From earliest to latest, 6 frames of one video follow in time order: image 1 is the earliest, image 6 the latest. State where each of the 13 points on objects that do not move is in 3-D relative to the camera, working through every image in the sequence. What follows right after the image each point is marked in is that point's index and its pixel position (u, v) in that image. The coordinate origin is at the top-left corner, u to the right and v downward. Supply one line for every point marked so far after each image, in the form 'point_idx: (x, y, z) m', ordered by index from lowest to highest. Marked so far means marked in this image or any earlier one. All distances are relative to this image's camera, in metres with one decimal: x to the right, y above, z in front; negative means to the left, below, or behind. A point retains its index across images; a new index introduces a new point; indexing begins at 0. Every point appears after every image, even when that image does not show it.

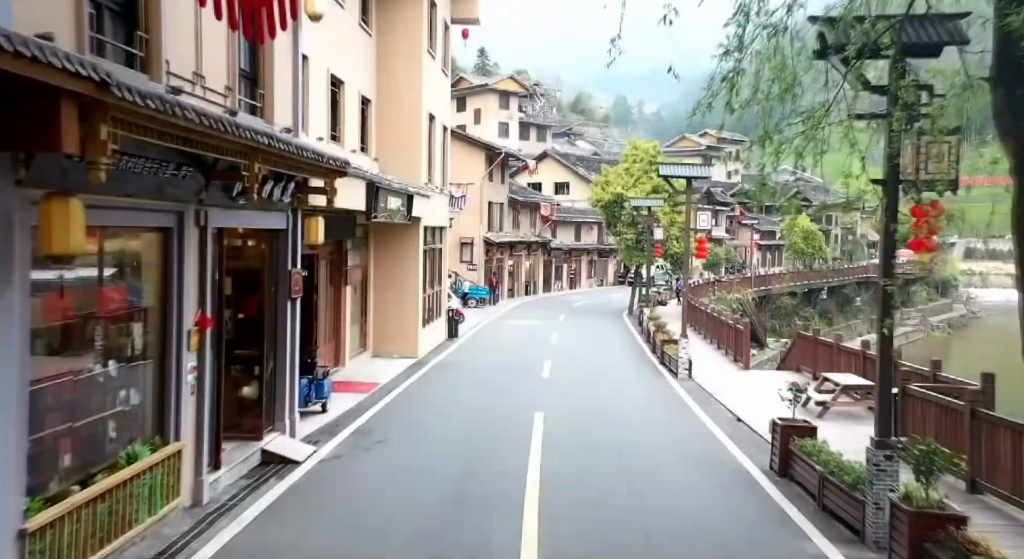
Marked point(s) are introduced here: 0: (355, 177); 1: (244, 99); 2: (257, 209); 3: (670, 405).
0: (-2.5, +1.6, +13.2) m
1: (-2.9, +1.9, +8.9) m
2: (-2.8, +0.8, +9.3) m
3: (+2.9, -2.3, +15.4) m
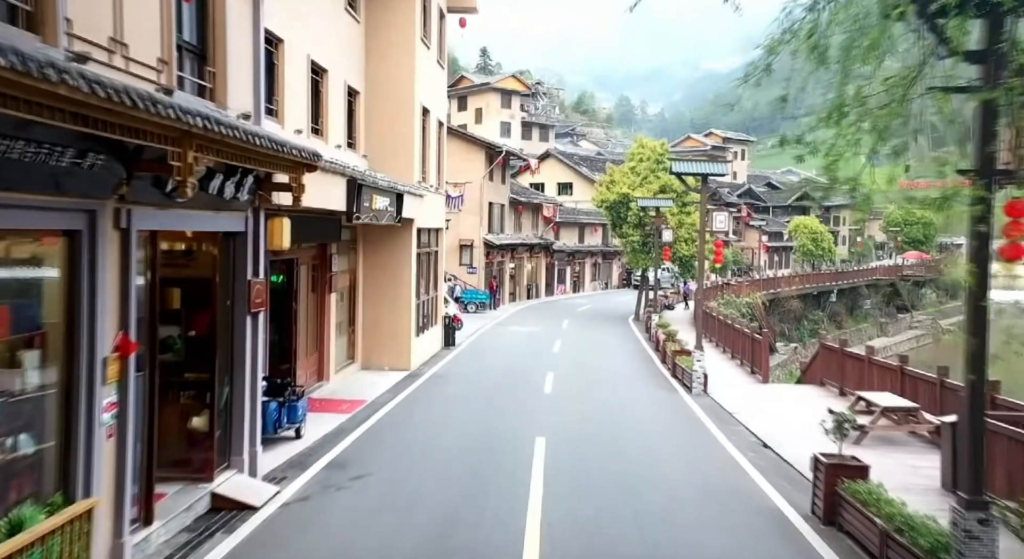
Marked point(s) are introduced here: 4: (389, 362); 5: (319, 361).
0: (-2.5, +1.5, +11.7) m
1: (-2.9, +1.8, +7.5) m
2: (-2.9, +0.7, +7.9) m
3: (+2.9, -2.4, +13.9) m
4: (-2.8, -1.9, +19.0) m
5: (-3.7, -1.6, +16.1) m
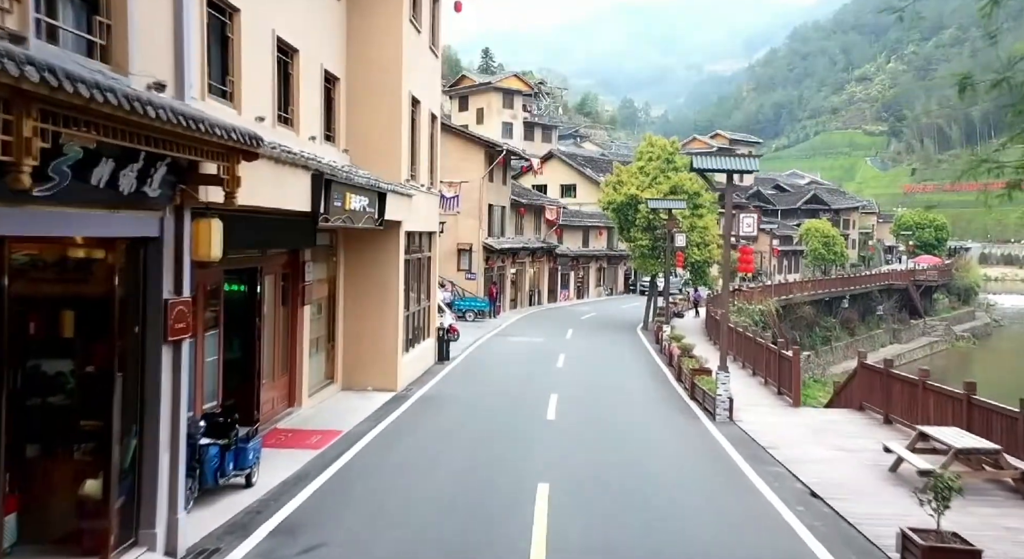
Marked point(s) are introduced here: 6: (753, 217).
0: (-2.6, +1.3, +9.7) m
1: (-3.0, +1.7, +5.5) m
2: (-2.9, +0.5, +5.9) m
3: (+2.8, -2.6, +11.9) m
4: (-2.8, -2.1, +17.0) m
5: (-3.8, -1.8, +14.1) m
6: (+4.6, +1.2, +15.7) m
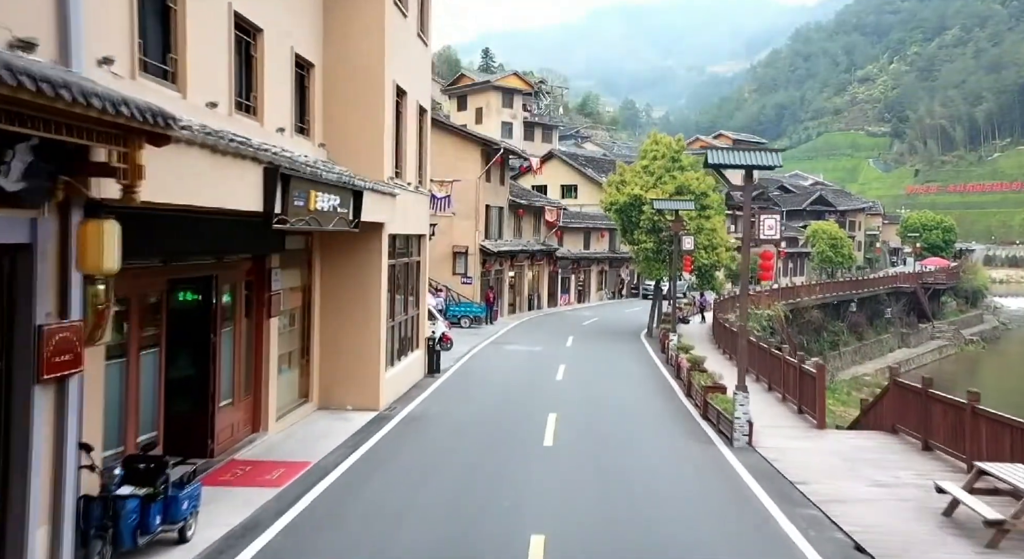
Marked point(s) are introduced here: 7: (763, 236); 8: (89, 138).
0: (-2.7, +1.2, +8.2) m
1: (-3.1, +1.5, +3.9) m
2: (-3.1, +0.4, +4.3) m
3: (+2.7, -2.7, +10.3) m
4: (-2.9, -2.2, +15.4) m
5: (-3.9, -1.9, +12.5) m
6: (+4.5, +1.0, +14.2) m
7: (+4.2, +0.7, +14.0) m
8: (-2.6, +0.9, +5.1) m
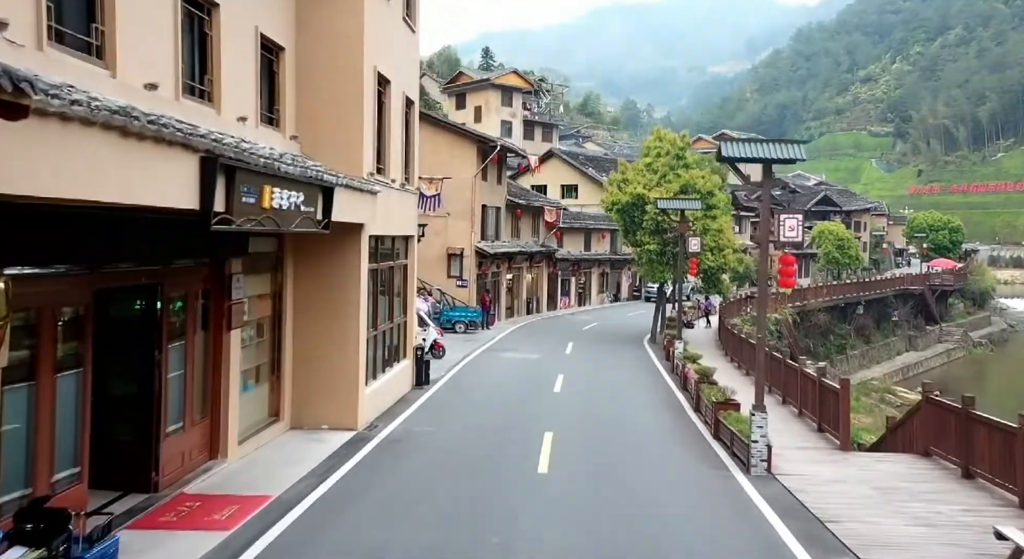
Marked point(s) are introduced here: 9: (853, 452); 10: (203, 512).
0: (-2.8, +1.1, +6.8) m
1: (-3.2, +1.4, +2.5) m
2: (-3.2, +0.3, +2.9) m
3: (+2.6, -2.8, +8.9) m
4: (-3.1, -2.3, +14.0) m
5: (-4.0, -2.0, +11.1) m
6: (+4.3, +0.9, +12.8) m
7: (+4.0, +0.6, +12.6) m
8: (-2.7, +0.8, +3.7) m
9: (+5.4, -2.7, +13.2) m
10: (-3.4, -2.5, +9.3) m
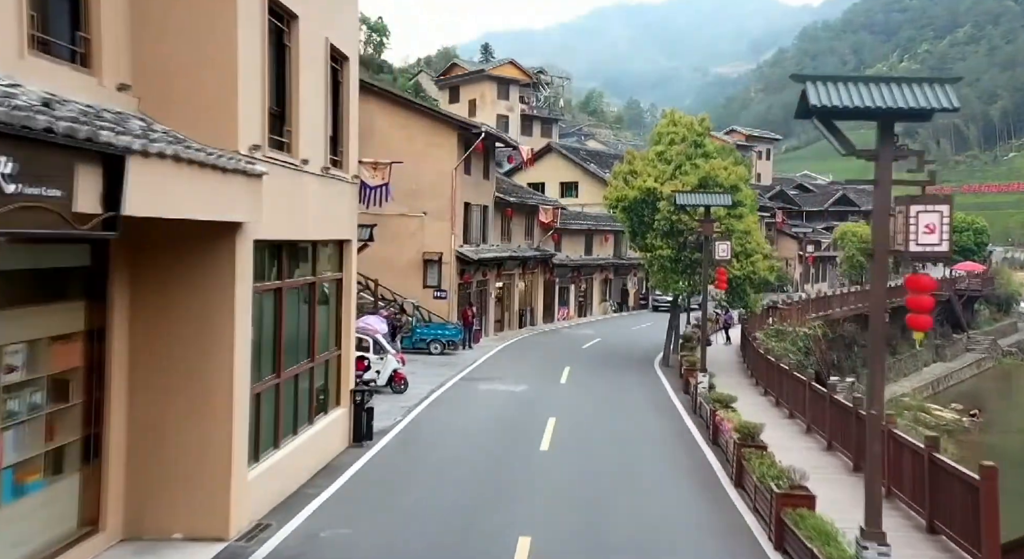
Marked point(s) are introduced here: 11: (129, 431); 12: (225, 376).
0: (-3.3, +0.8, +1.9) m
1: (-3.8, +1.2, -2.4) m
2: (-3.7, 0.0, -2.0) m
3: (+2.1, -3.1, +4.0) m
4: (-3.6, -2.7, +9.1) m
5: (-4.5, -2.3, +6.3) m
6: (+3.8, +0.6, +7.8) m
7: (+3.5, +0.3, +7.7) m
8: (-3.3, +0.5, -1.2) m
9: (+4.9, -3.0, +8.2) m
10: (-3.9, -2.8, +4.4) m
11: (-4.1, -1.6, +9.0) m
12: (-3.1, -1.1, +8.9) m
